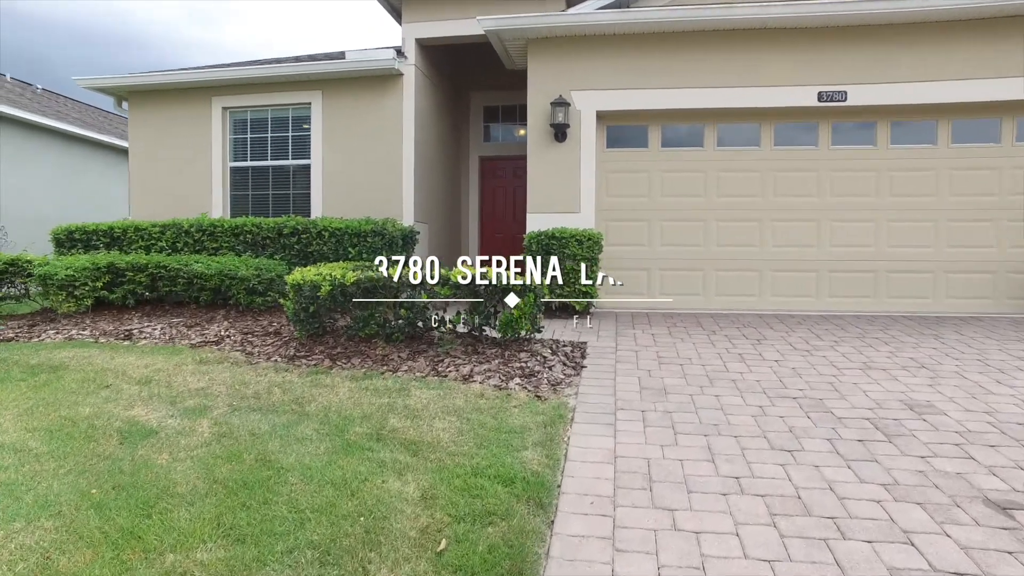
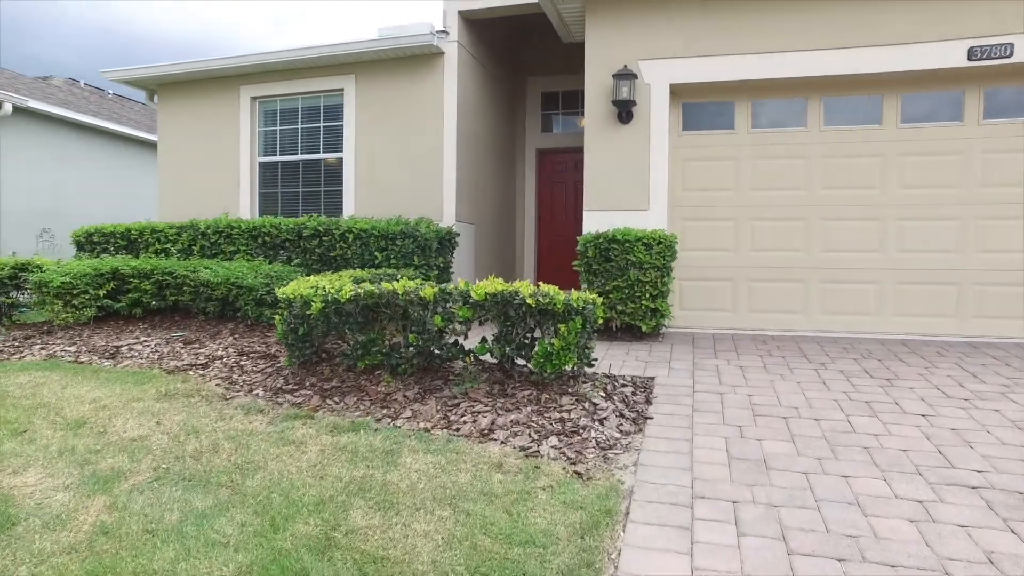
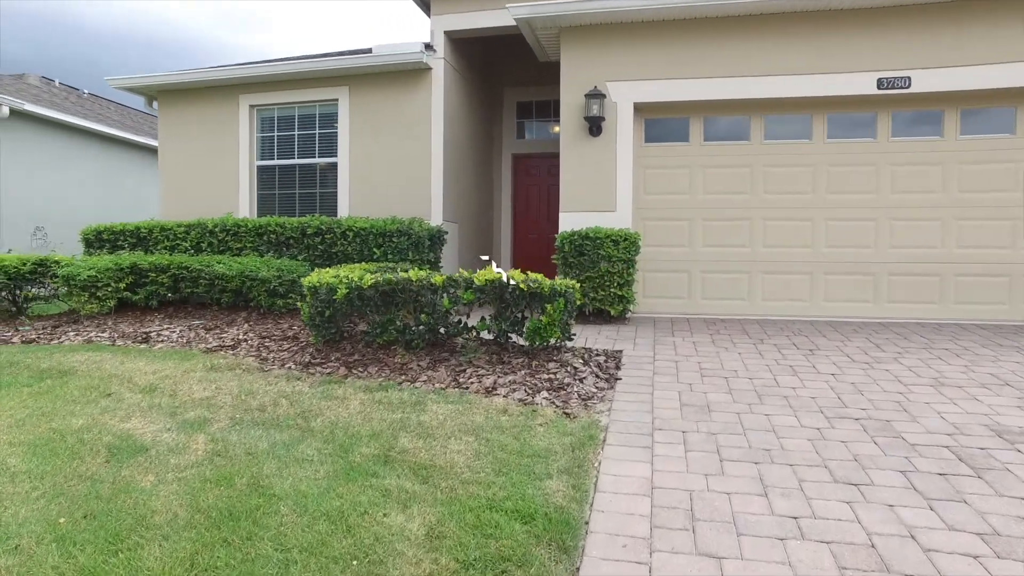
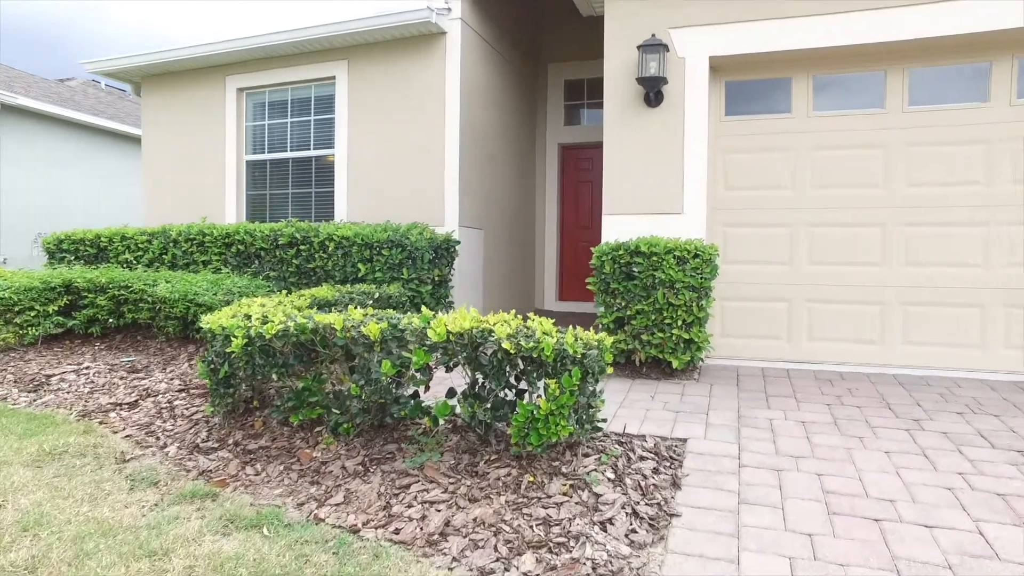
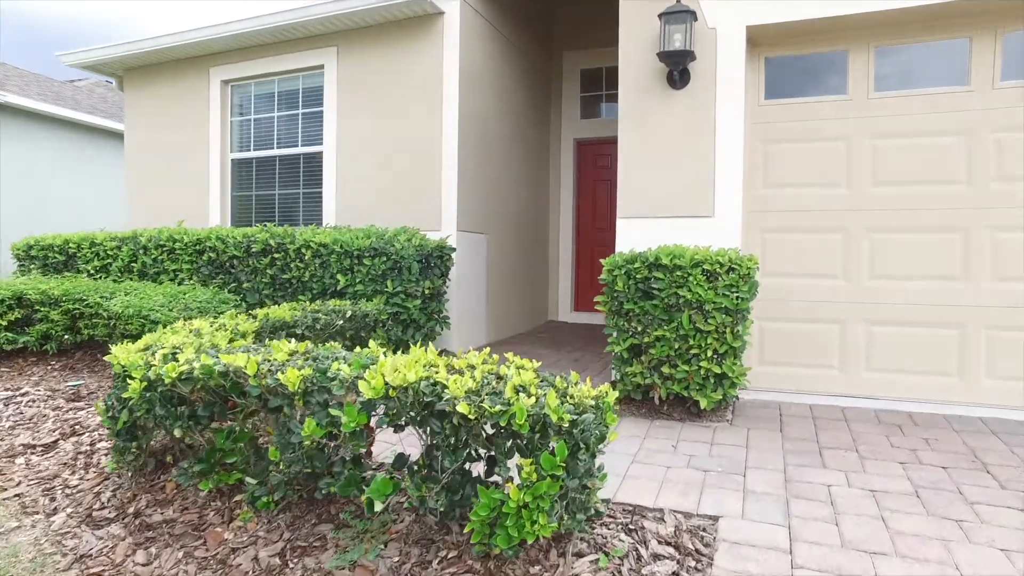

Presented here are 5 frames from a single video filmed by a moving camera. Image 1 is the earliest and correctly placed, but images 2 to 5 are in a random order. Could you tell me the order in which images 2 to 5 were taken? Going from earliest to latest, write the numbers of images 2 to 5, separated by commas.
3, 2, 4, 5
